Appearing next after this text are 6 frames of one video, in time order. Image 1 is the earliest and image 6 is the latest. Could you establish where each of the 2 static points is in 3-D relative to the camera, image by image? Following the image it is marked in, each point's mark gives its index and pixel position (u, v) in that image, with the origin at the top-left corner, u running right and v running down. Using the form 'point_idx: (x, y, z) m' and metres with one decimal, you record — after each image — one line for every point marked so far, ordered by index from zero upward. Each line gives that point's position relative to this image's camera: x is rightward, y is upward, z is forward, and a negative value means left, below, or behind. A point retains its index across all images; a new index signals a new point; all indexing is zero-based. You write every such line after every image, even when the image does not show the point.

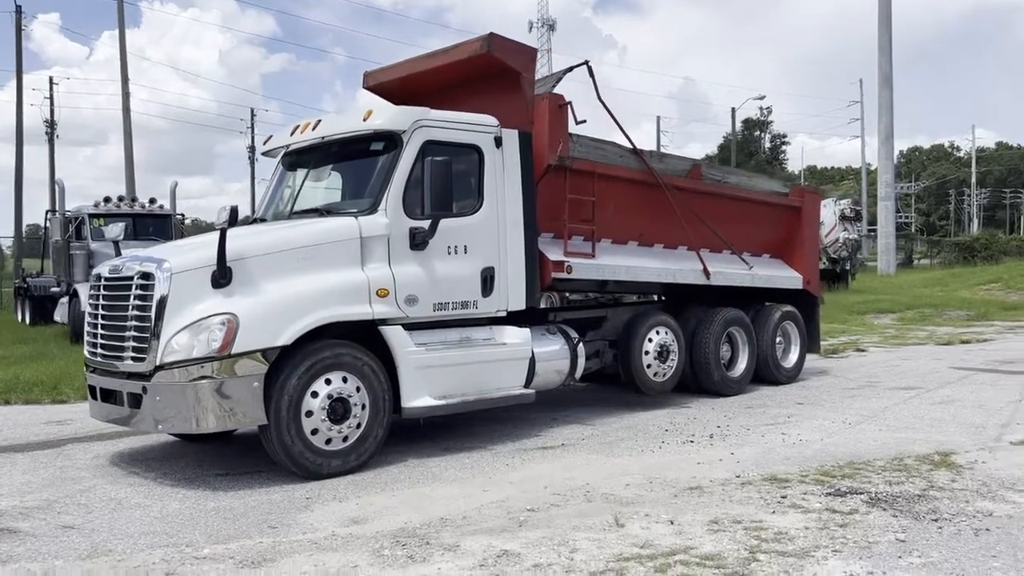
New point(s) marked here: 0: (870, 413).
0: (+3.9, -1.4, +9.4) m
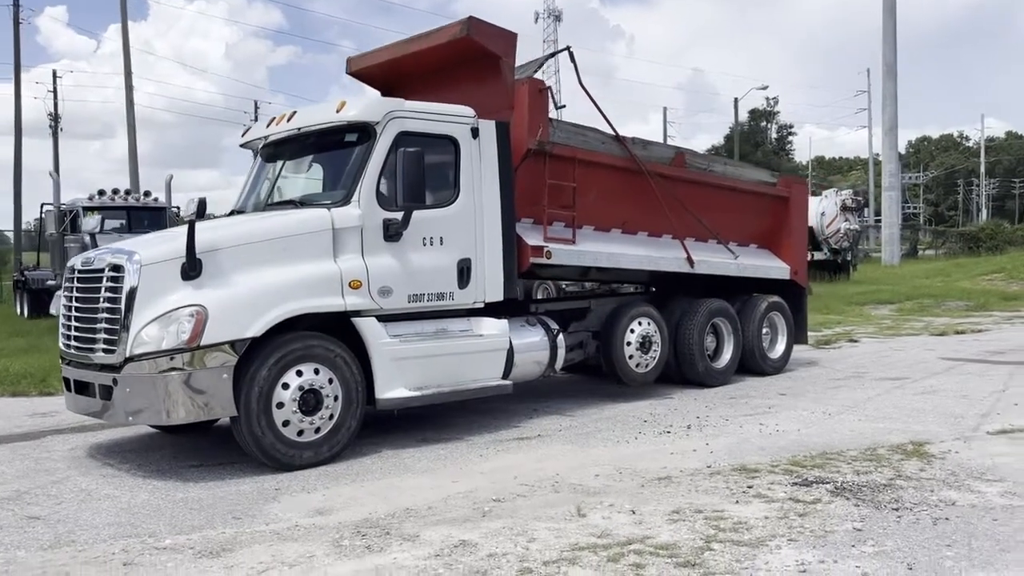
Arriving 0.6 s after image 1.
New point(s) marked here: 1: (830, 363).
0: (+3.7, -1.3, +9.4) m
1: (+4.9, -1.2, +13.0) m
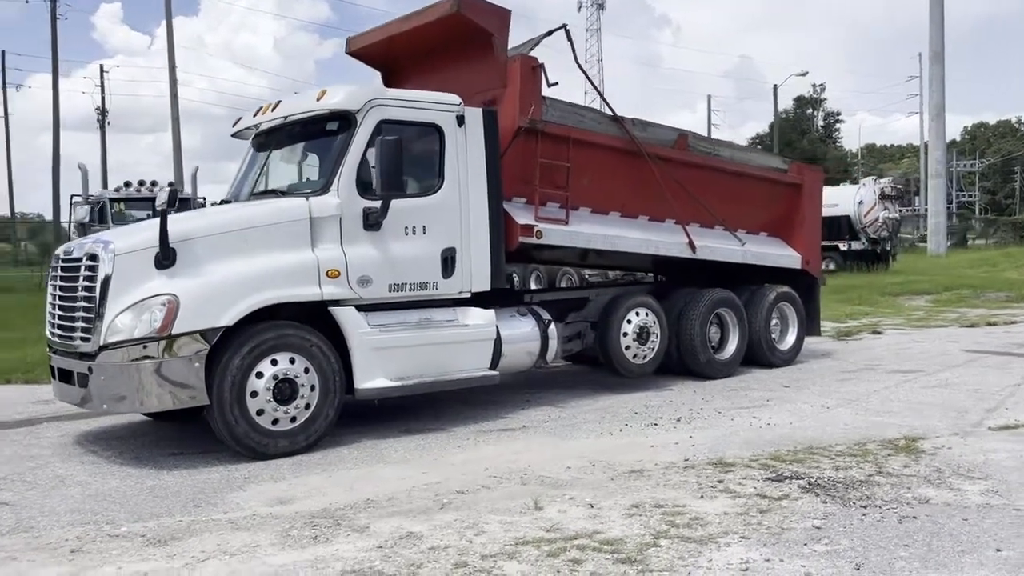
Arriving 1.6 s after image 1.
0: (+3.7, -1.2, +9.1) m
1: (+5.0, -1.0, +12.7) m
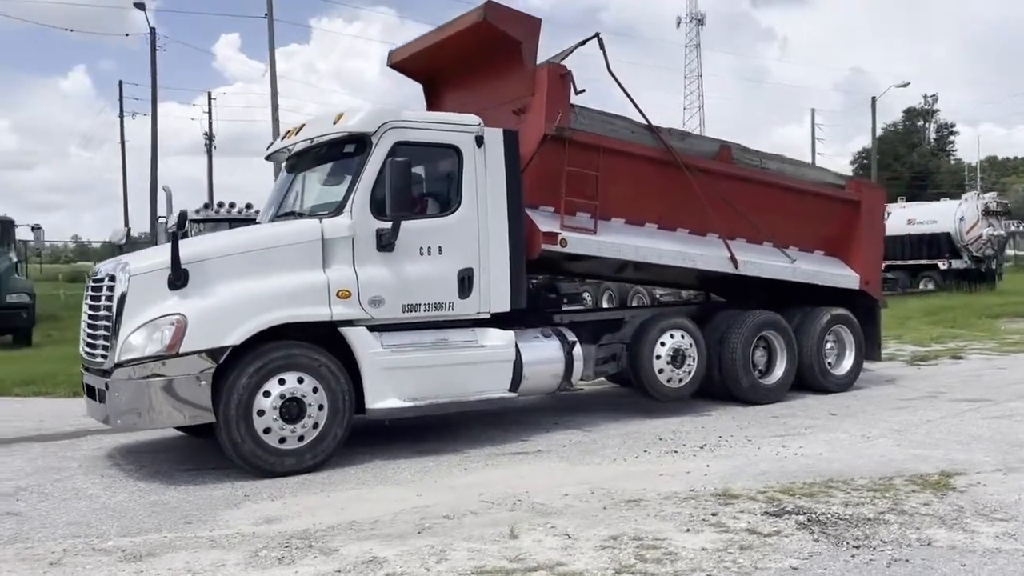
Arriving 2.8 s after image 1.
0: (+3.9, -1.4, +8.6) m
1: (+5.6, -1.3, +12.0) m
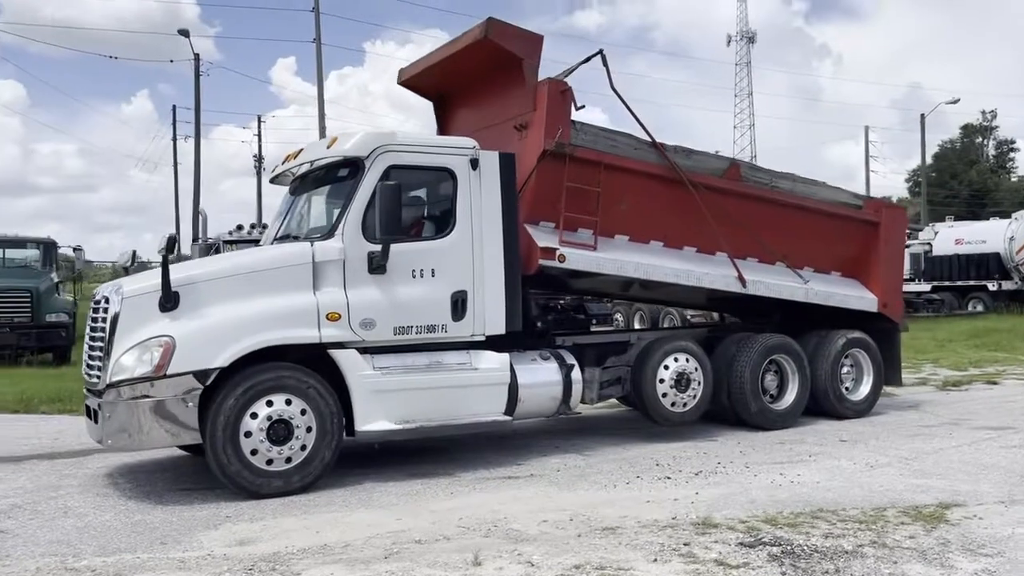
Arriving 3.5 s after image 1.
0: (+3.9, -1.6, +8.3) m
1: (+5.8, -1.6, +11.6) m
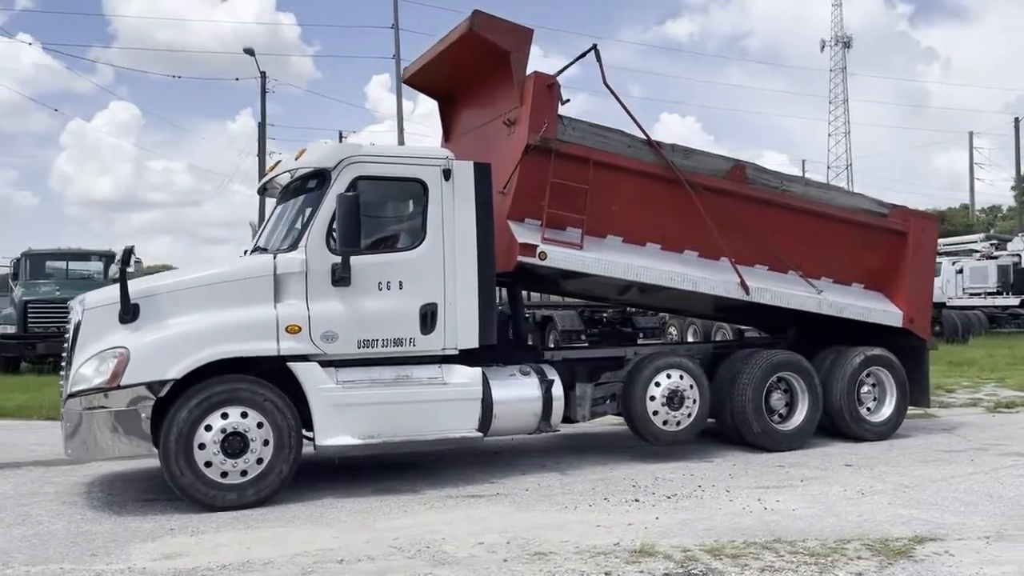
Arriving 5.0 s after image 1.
0: (+3.7, -1.7, +7.7) m
1: (+5.9, -1.8, +10.8) m
